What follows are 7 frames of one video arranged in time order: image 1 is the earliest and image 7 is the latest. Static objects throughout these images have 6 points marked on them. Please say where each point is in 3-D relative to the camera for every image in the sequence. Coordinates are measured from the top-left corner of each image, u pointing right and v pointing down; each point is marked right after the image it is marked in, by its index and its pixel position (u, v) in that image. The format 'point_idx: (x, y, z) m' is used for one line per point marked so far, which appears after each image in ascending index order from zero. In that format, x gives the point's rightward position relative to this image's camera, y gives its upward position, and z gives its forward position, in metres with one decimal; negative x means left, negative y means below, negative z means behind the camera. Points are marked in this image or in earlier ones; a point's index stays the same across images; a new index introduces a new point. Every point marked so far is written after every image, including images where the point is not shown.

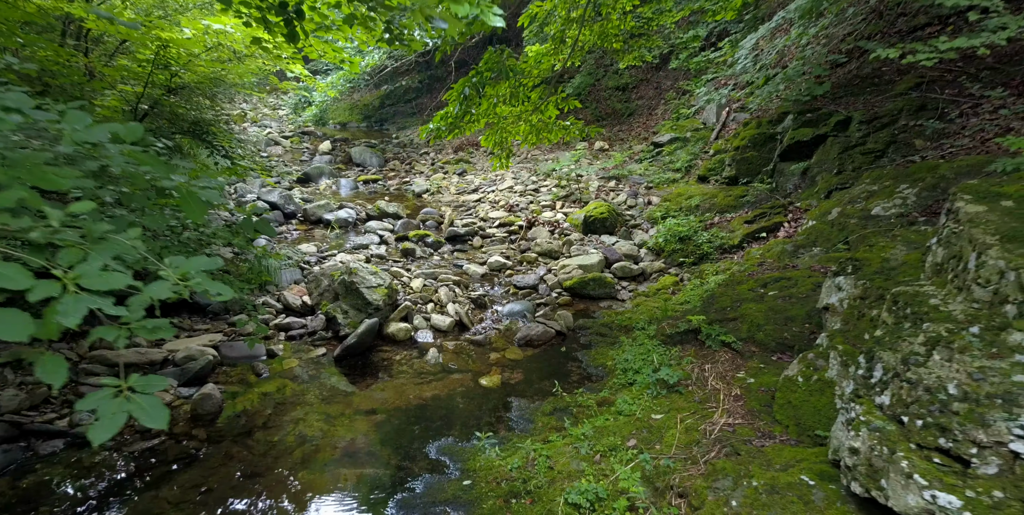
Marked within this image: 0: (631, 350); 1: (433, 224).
0: (+1.1, -0.9, +4.4) m
1: (-1.4, +0.6, +8.4) m
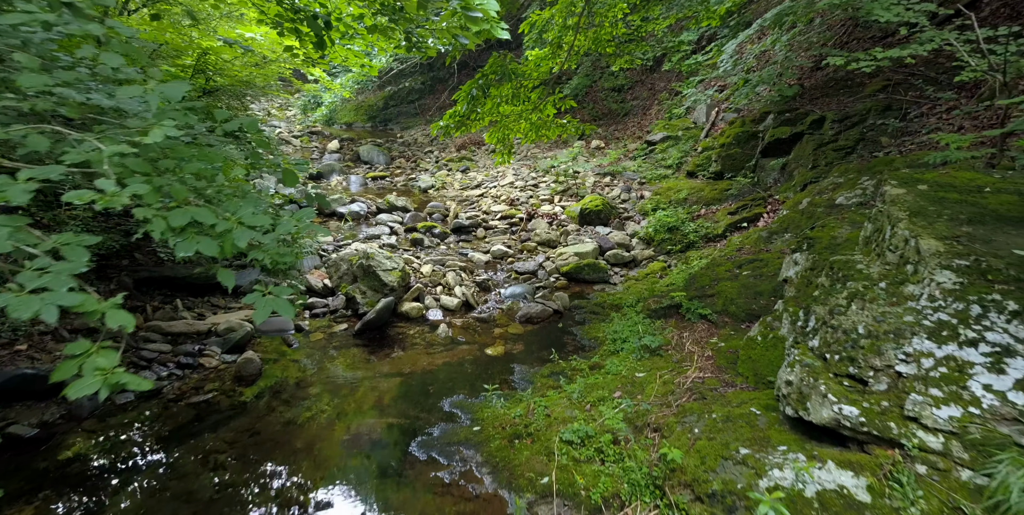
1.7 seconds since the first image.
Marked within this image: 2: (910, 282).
0: (+1.2, -0.7, +5.0) m
1: (-1.4, +0.8, +8.9) m
2: (+2.3, -0.1, +2.7) m
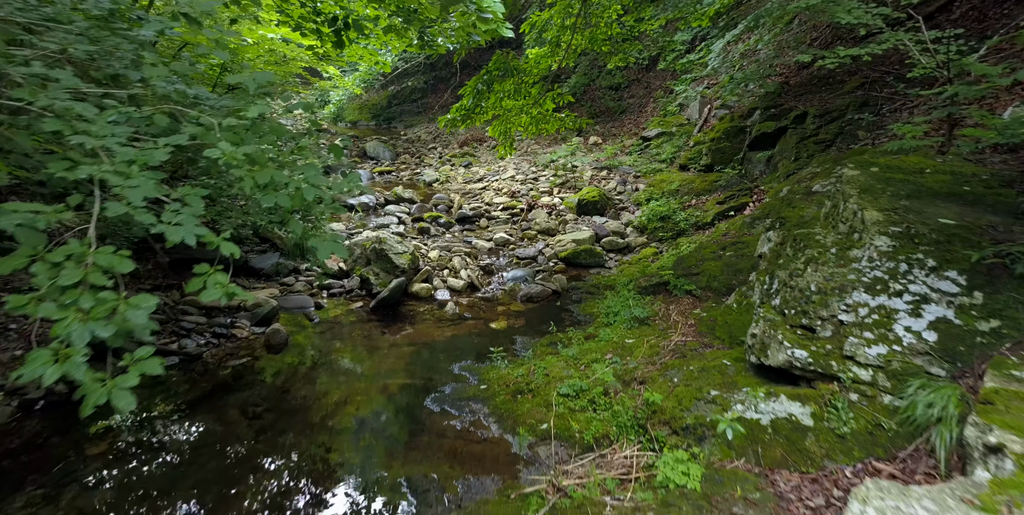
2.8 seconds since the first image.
0: (+1.2, -0.5, +5.4) m
1: (-1.4, +1.0, +9.4) m
2: (+2.3, +0.1, +3.1) m
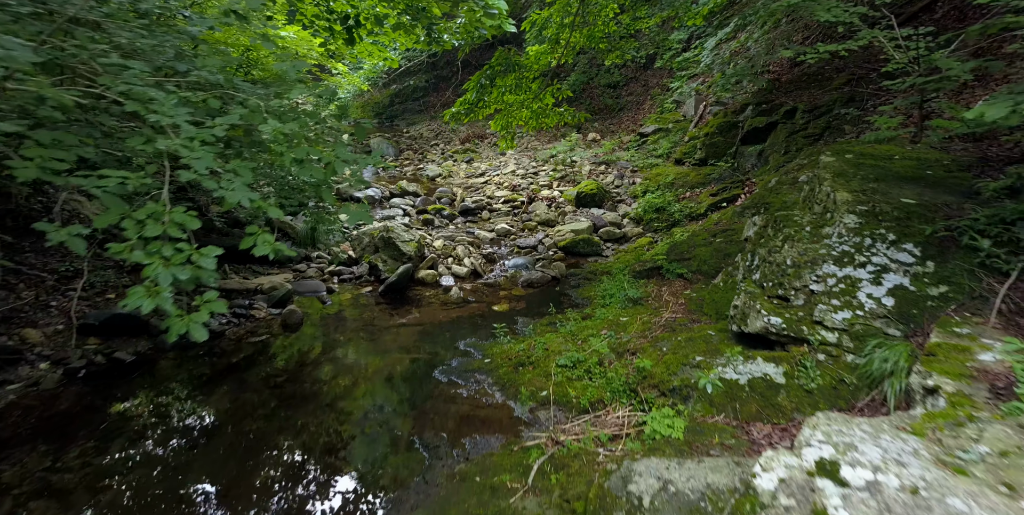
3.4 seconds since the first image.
0: (+1.2, -0.3, +5.7) m
1: (-1.4, +1.2, +9.7) m
2: (+2.3, +0.2, +3.5) m
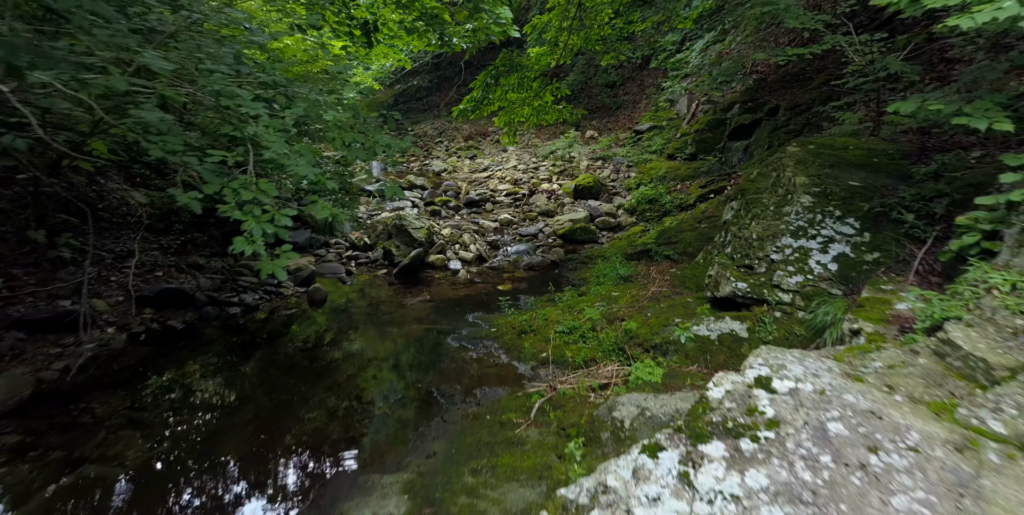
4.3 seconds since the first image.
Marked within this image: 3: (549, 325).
0: (+1.2, -0.1, +6.3) m
1: (-1.3, +1.4, +10.3) m
2: (+2.4, +0.4, +4.0) m
3: (+0.4, -0.7, +4.9) m
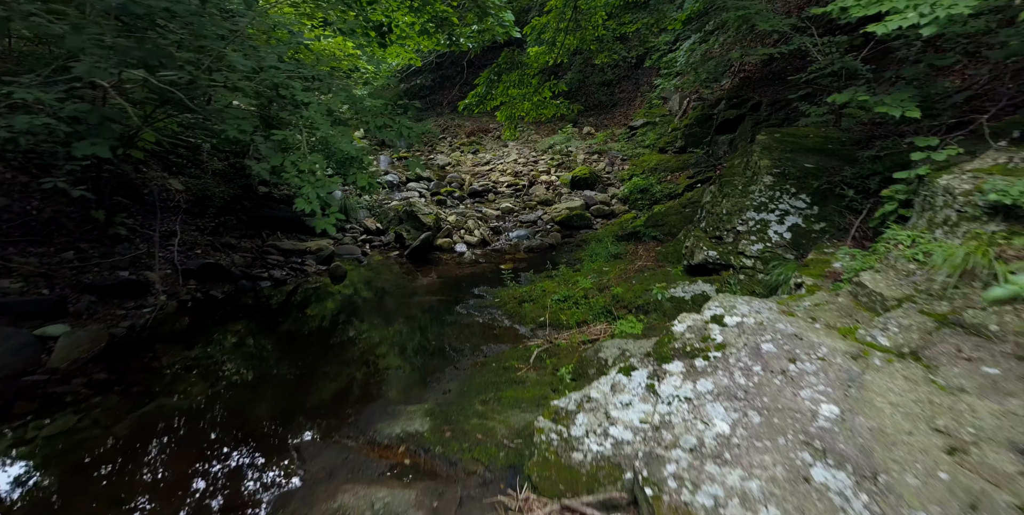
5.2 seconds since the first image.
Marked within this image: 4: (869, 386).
0: (+1.3, +0.2, +6.9) m
1: (-1.3, +1.7, +10.9) m
2: (+2.4, +0.7, +4.6) m
3: (+0.4, -0.5, +5.5) m
4: (+1.9, -0.7, +2.4) m
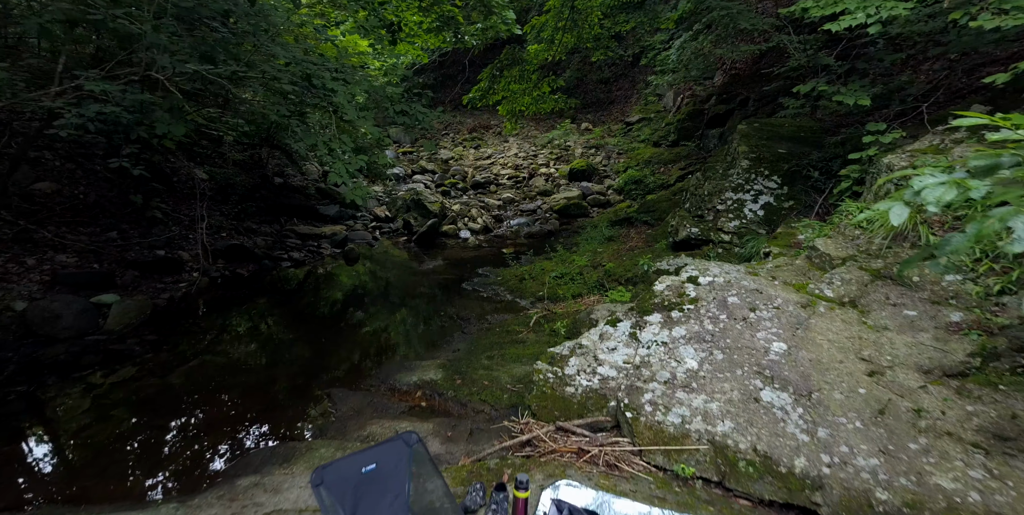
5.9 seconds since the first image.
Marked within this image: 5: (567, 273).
0: (+1.3, +0.4, +7.4) m
1: (-1.3, +1.9, +11.3) m
2: (+2.4, +0.9, +5.1) m
3: (+0.4, -0.2, +5.9) m
4: (+1.9, -0.4, +2.9) m
5: (+0.7, -0.2, +5.7) m
